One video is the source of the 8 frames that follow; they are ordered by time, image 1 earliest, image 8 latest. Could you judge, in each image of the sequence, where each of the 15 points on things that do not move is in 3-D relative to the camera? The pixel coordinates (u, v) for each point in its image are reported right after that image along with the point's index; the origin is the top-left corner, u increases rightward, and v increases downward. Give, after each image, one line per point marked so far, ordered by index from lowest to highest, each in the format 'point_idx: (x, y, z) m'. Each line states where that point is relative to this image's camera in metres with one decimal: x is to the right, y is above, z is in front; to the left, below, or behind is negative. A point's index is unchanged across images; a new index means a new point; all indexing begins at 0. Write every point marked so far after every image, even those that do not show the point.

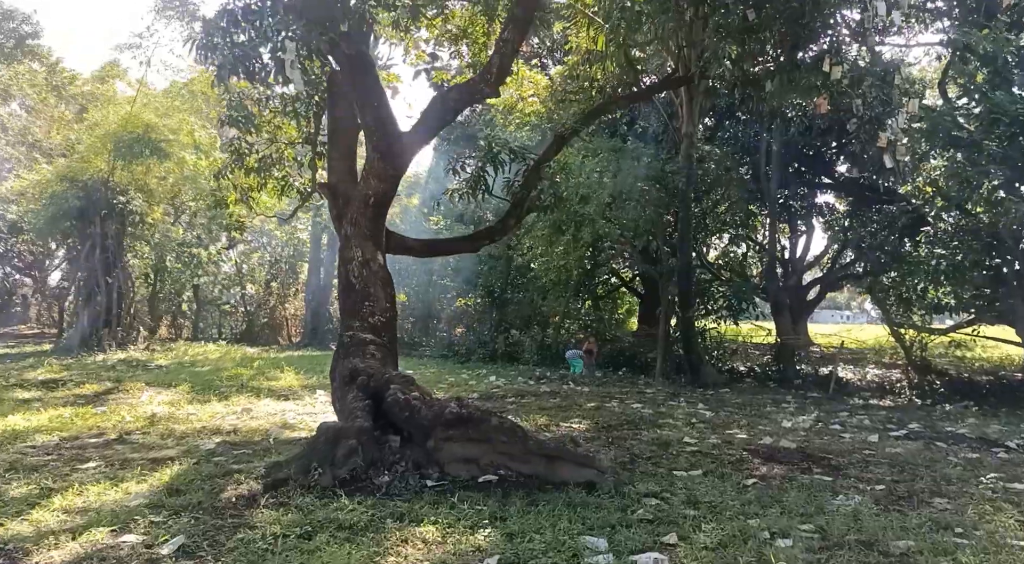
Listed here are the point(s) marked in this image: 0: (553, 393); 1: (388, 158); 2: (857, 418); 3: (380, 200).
0: (+0.5, -1.5, +10.3) m
1: (-1.1, +1.1, +6.6) m
2: (+4.0, -1.6, +8.7) m
3: (-1.2, +0.7, +6.5) m
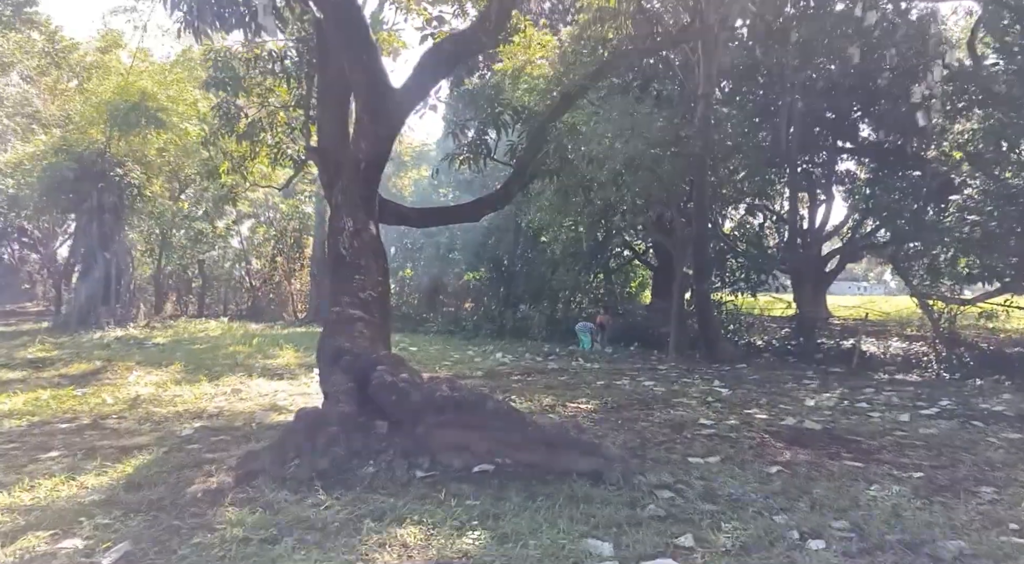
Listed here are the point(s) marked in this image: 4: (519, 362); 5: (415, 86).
0: (+0.6, -1.2, +9.9) m
1: (-1.1, +1.4, +6.1) m
2: (+4.1, -1.2, +8.1) m
3: (-1.1, +1.0, +6.1) m
4: (+0.1, -1.1, +10.5) m
5: (-0.8, +1.6, +6.2) m
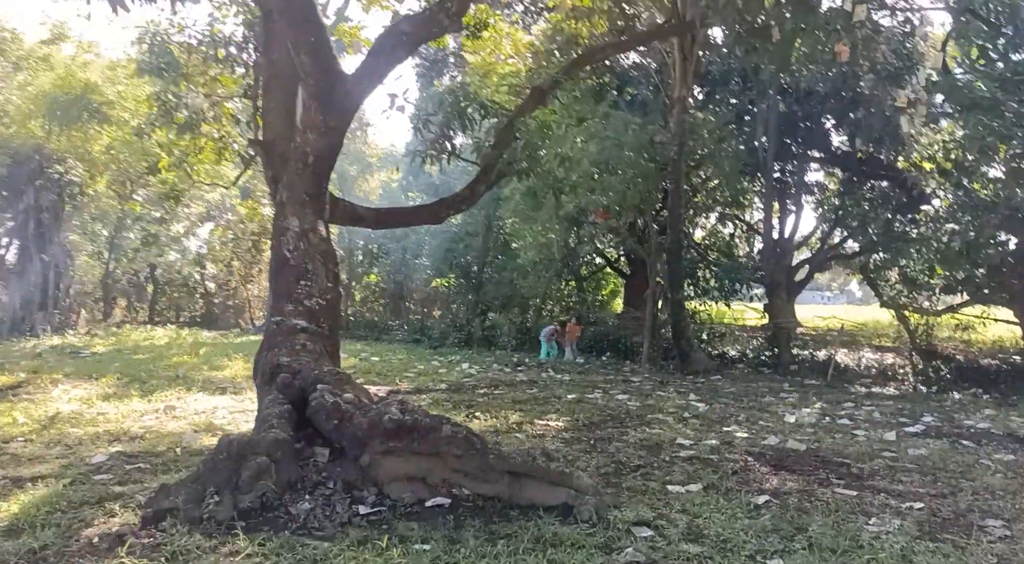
0: (+0.2, -1.2, +9.3) m
1: (-1.4, +1.3, +5.5) m
2: (+3.7, -1.4, +7.8) m
3: (-1.4, +0.9, +5.5) m
4: (-0.4, -1.2, +10.0) m
5: (-1.1, +1.6, +5.6) m
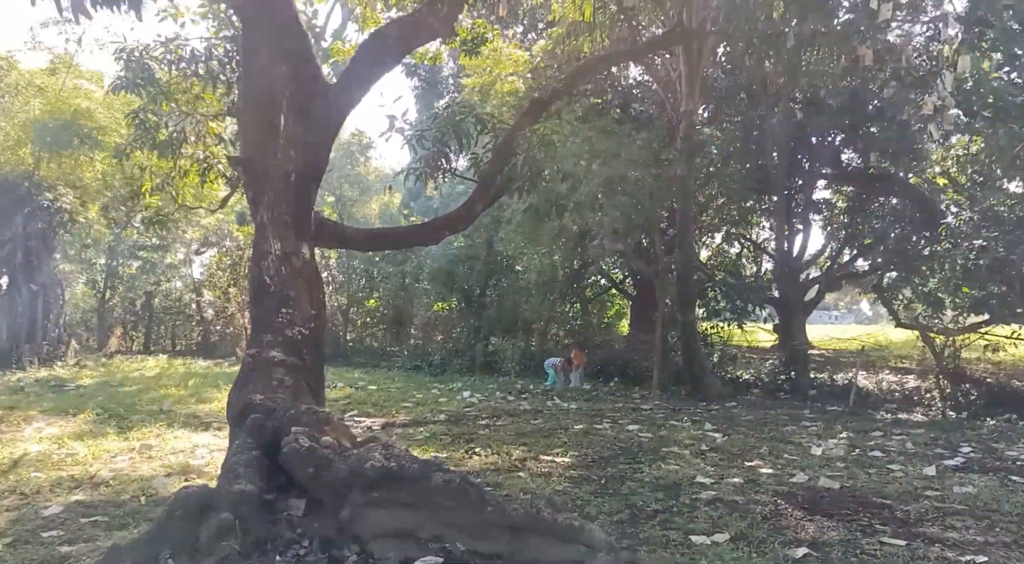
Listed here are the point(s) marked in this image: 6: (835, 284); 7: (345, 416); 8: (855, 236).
0: (+0.2, -1.5, +8.8) m
1: (-1.4, +1.1, +5.1) m
2: (+3.7, -1.5, +7.2) m
3: (-1.4, +0.7, +5.1) m
4: (-0.3, -1.5, +9.5) m
5: (-1.1, +1.4, +5.2) m
6: (+5.1, 0.0, +11.9) m
7: (-1.8, -1.5, +8.1) m
8: (+5.2, +0.7, +11.4) m
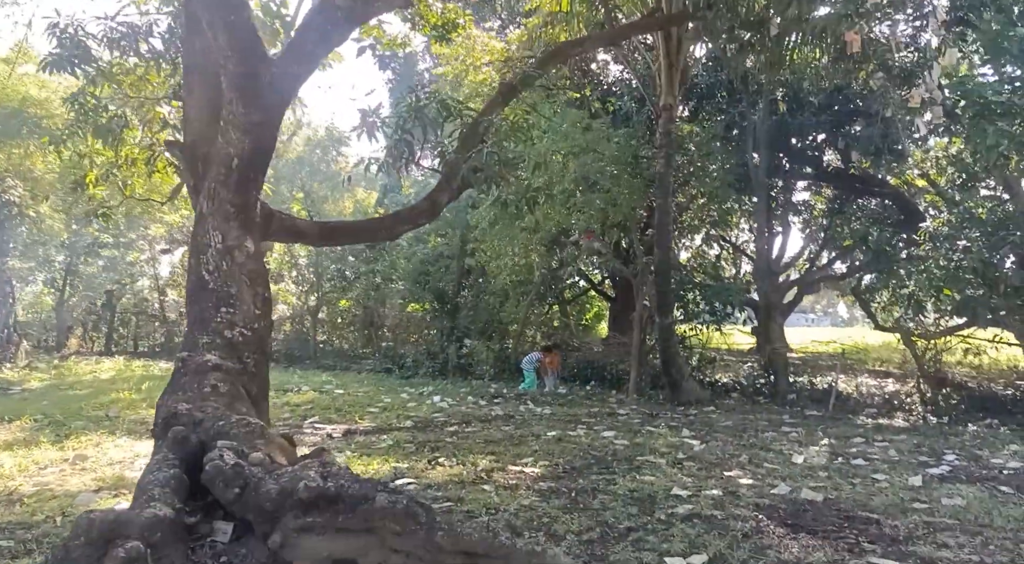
0: (-0.1, -1.5, +8.4) m
1: (-1.6, +1.1, +4.7) m
2: (+3.4, -1.6, +6.9) m
3: (-1.6, +0.8, +4.6) m
4: (-0.7, -1.5, +9.1) m
5: (-1.4, +1.4, +4.8) m
6: (+4.7, -0.1, +11.6) m
7: (-2.1, -1.4, +7.7) m
8: (+4.8, +0.7, +11.2) m
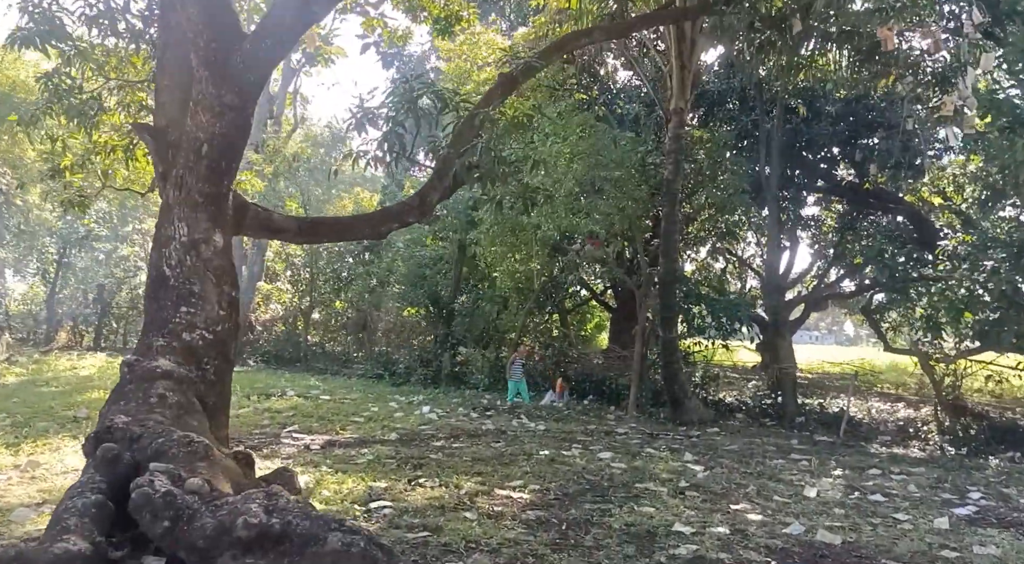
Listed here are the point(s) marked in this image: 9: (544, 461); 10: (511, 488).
0: (-0.2, -1.6, +8.0) m
1: (-1.6, +1.2, +4.2) m
2: (+3.3, -1.7, +6.5) m
3: (-1.7, +0.8, +4.2) m
4: (-0.8, -1.6, +8.6) m
5: (-1.3, +1.4, +4.4) m
6: (+4.7, -0.3, +11.2) m
7: (-2.2, -1.4, +7.2) m
8: (+4.8, +0.4, +10.7) m
9: (+0.3, -1.5, +6.4) m
10: (0.0, -1.5, +5.4) m
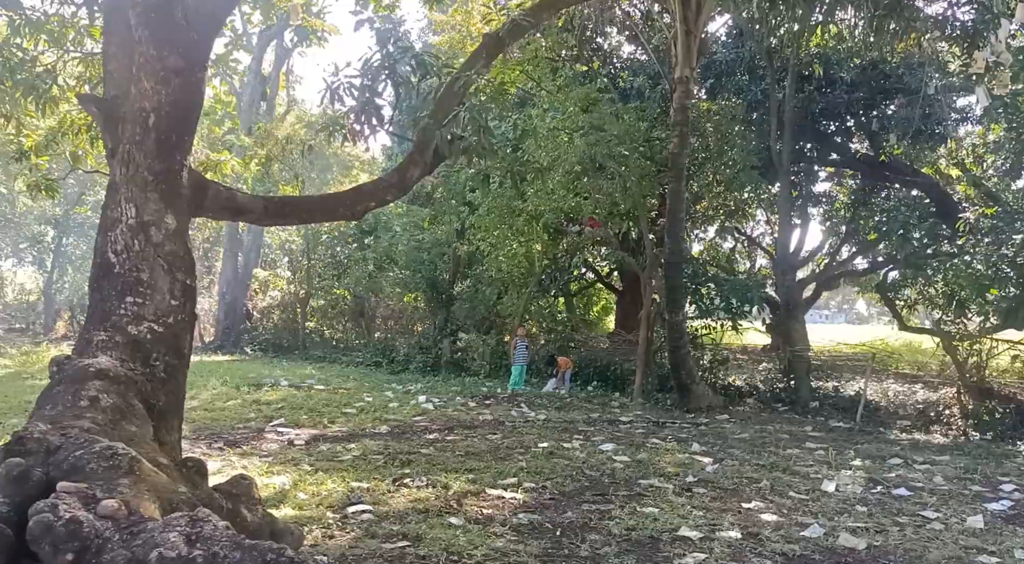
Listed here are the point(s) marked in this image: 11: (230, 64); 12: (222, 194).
0: (-0.2, -1.4, +7.6) m
1: (-1.7, +1.2, +3.8) m
2: (+3.3, -1.6, +6.0) m
3: (-1.8, +0.8, +3.8) m
4: (-0.8, -1.4, +8.2) m
5: (-1.4, +1.5, +3.9) m
6: (+4.7, 0.0, +10.7) m
7: (-2.2, -1.3, +6.9) m
8: (+4.8, +0.7, +10.2) m
9: (+0.2, -1.4, +6.0) m
10: (-0.1, -1.4, +5.0) m
11: (-3.3, +2.6, +8.8) m
12: (-1.7, +0.5, +4.4) m
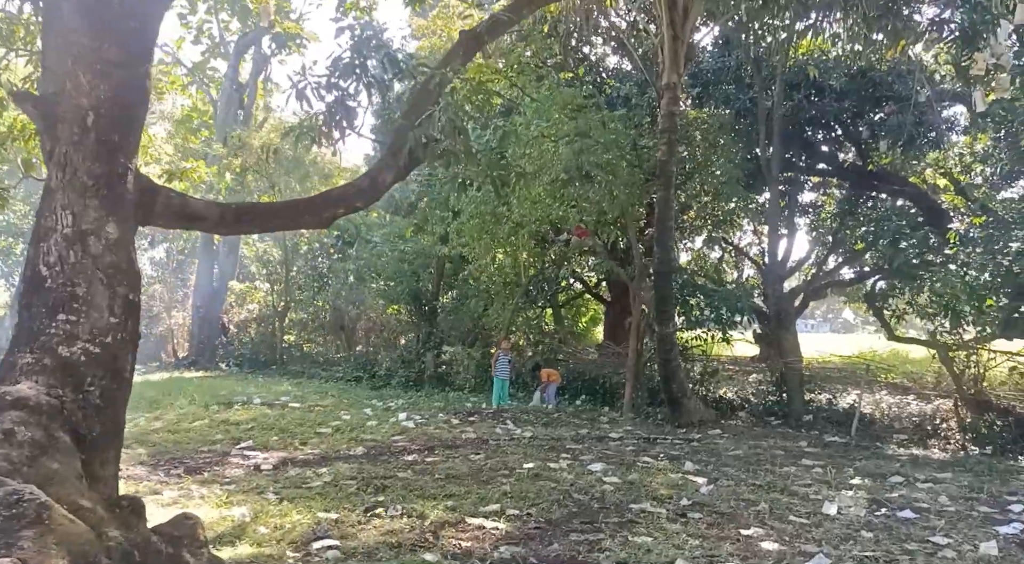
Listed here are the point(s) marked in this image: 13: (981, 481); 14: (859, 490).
0: (-0.3, -1.5, +7.2) m
1: (-1.8, +1.2, +3.4) m
2: (+3.2, -1.6, +5.7) m
3: (-1.9, +0.8, +3.4) m
4: (-0.9, -1.5, +7.9) m
5: (-1.6, +1.4, +3.6) m
6: (+4.5, -0.2, +10.4) m
7: (-2.4, -1.4, +6.4) m
8: (+4.6, +0.6, +9.9) m
9: (+0.1, -1.5, +5.7) m
10: (-0.2, -1.4, +4.6) m
11: (-3.5, +2.4, +8.5) m
12: (-1.8, +0.4, +4.0) m
13: (+3.9, -1.7, +6.3) m
14: (+2.7, -1.6, +5.8) m
